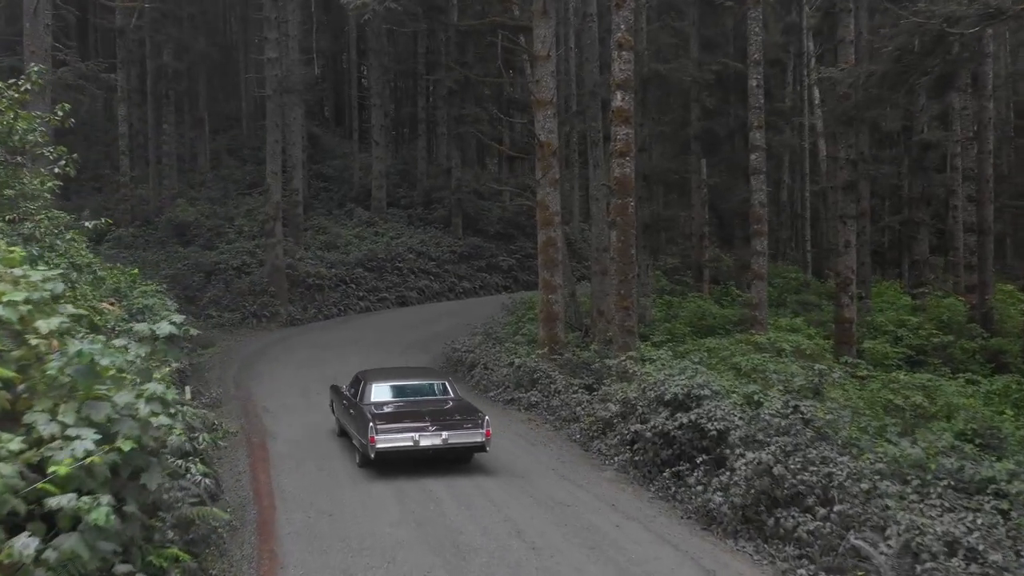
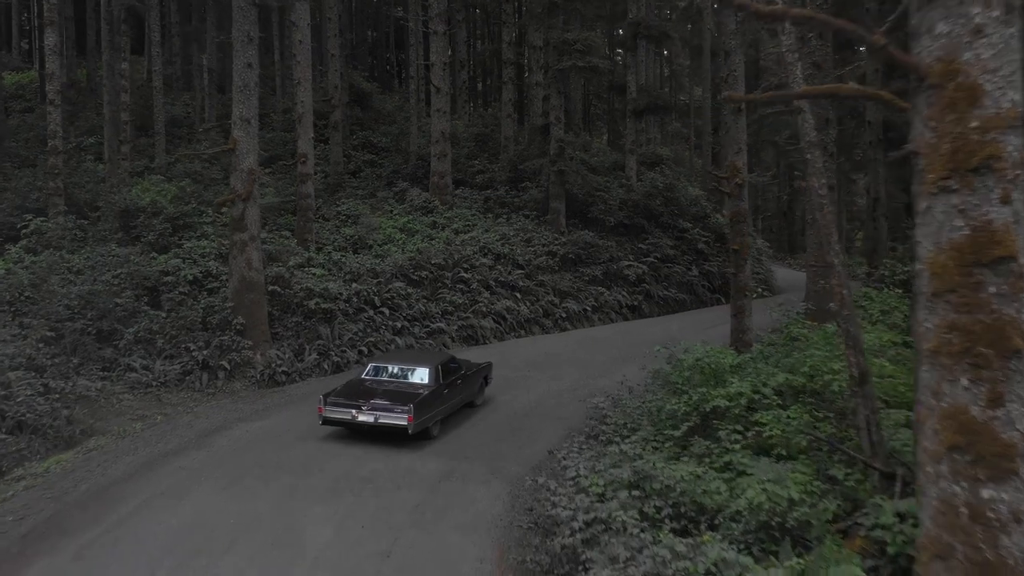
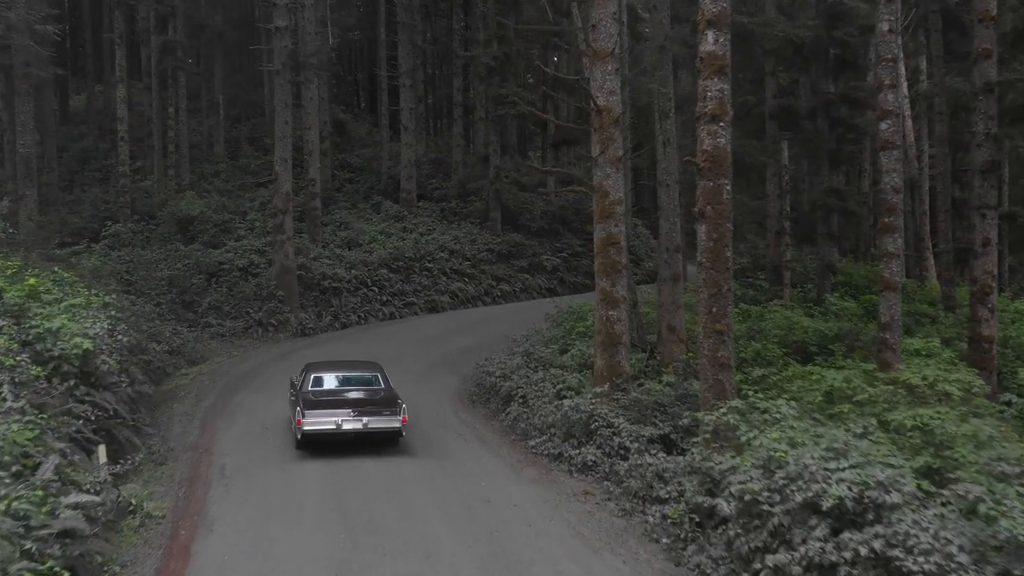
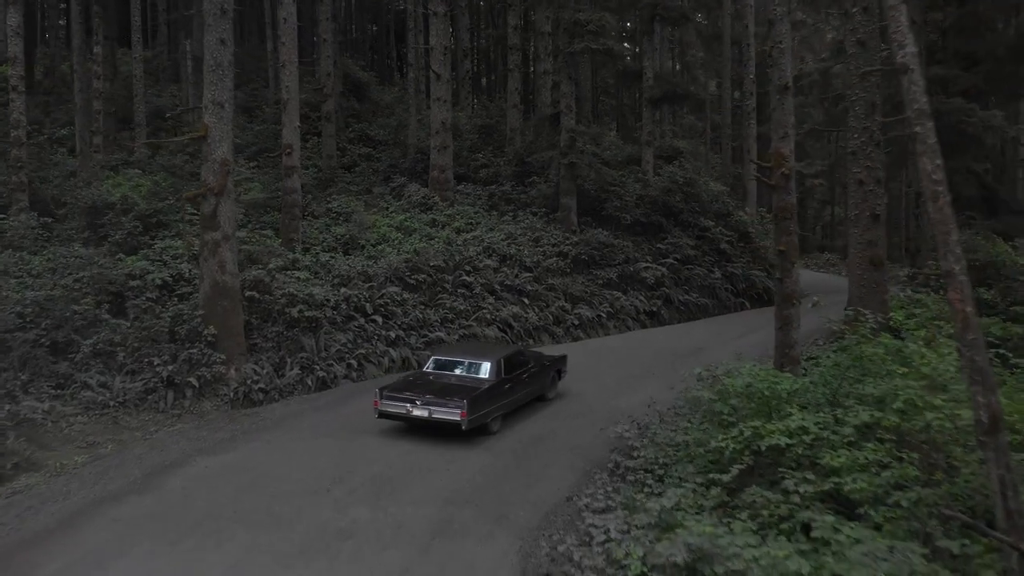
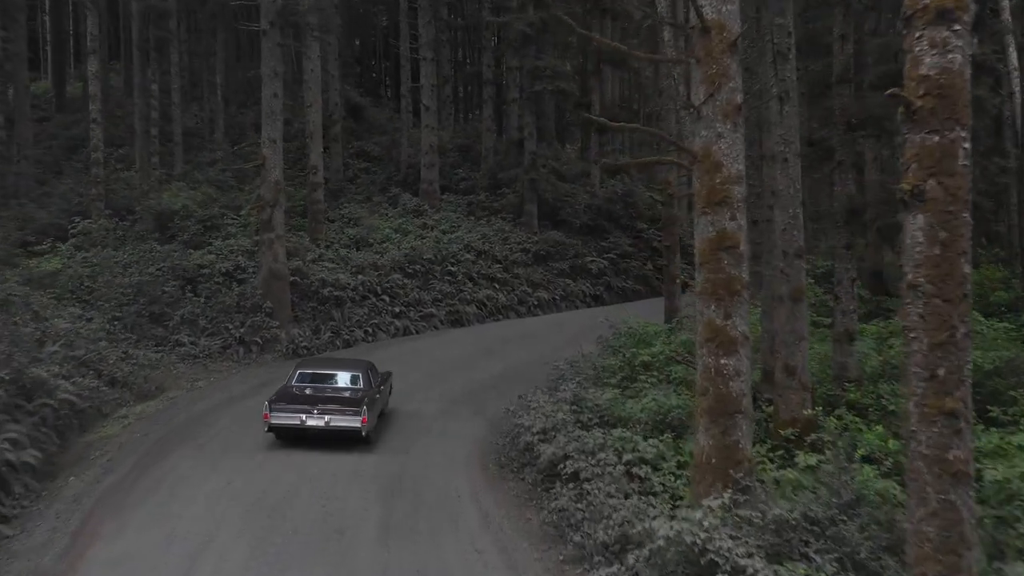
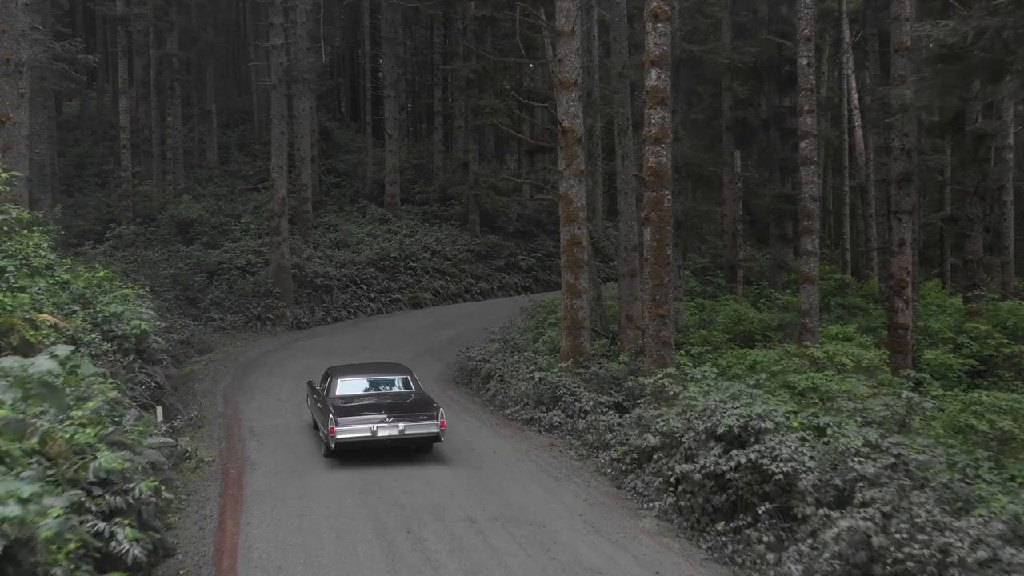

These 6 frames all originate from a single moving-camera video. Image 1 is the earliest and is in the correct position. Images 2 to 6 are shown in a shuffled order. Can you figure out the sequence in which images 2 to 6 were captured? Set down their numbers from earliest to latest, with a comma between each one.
6, 3, 5, 2, 4
